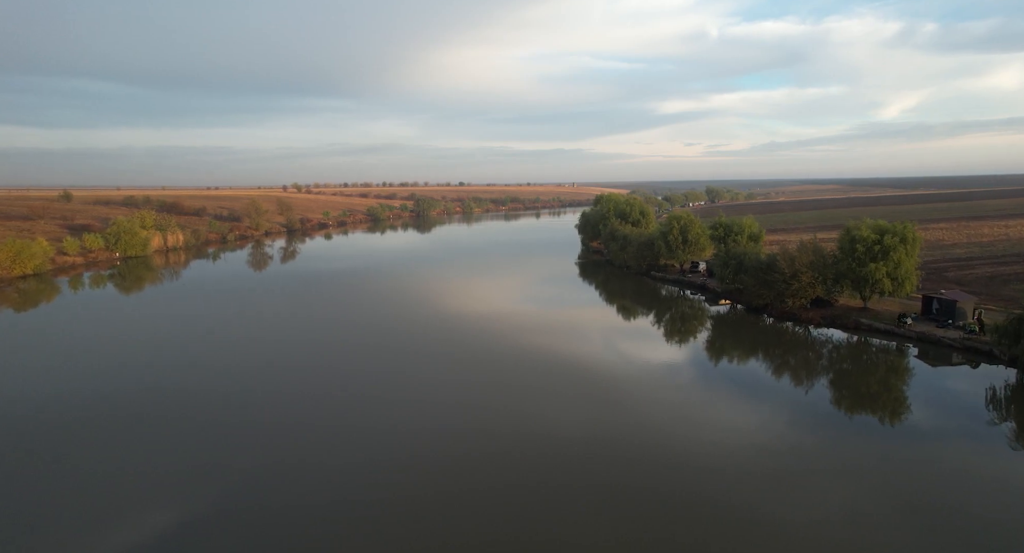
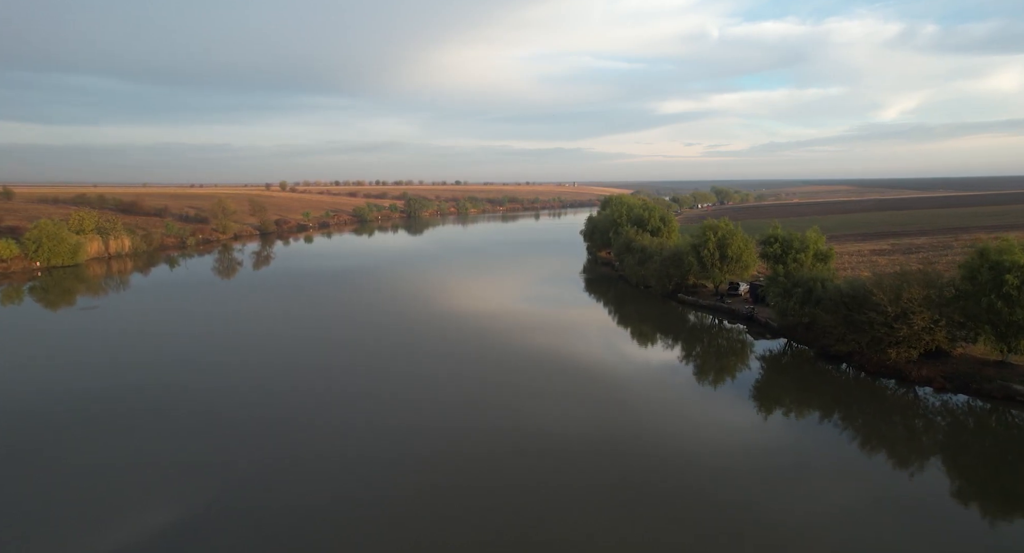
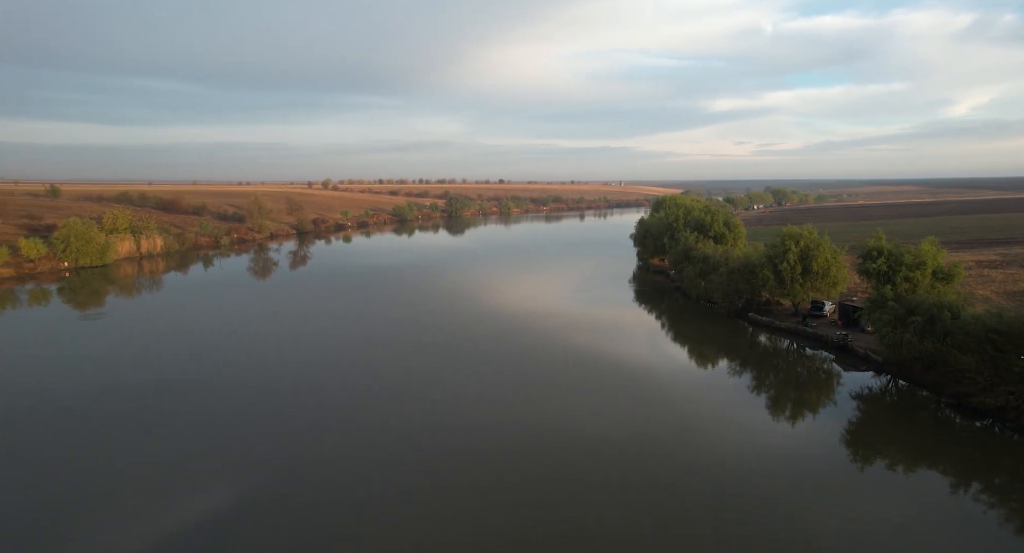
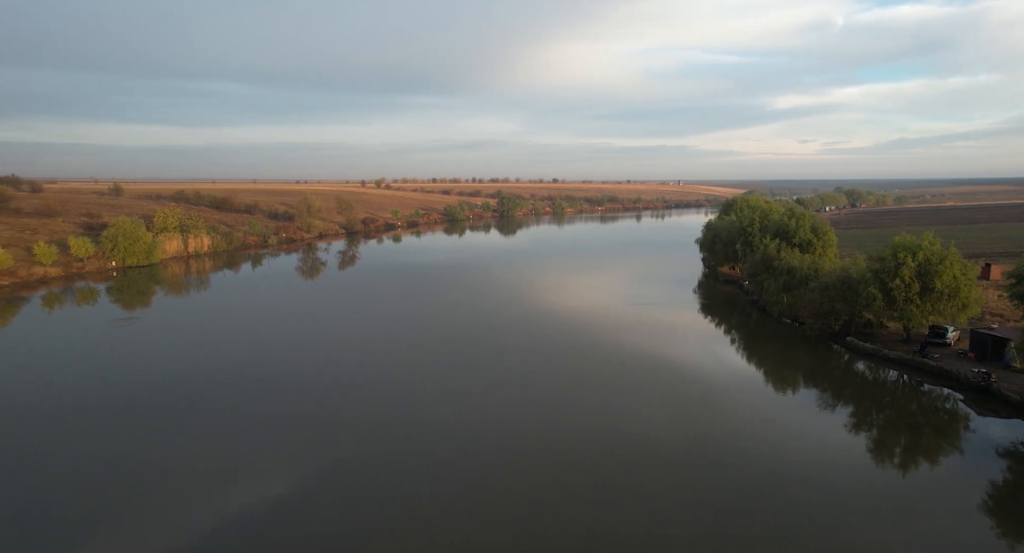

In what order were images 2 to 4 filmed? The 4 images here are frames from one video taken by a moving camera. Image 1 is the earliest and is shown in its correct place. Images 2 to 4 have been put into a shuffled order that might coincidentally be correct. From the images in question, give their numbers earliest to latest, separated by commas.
2, 3, 4
